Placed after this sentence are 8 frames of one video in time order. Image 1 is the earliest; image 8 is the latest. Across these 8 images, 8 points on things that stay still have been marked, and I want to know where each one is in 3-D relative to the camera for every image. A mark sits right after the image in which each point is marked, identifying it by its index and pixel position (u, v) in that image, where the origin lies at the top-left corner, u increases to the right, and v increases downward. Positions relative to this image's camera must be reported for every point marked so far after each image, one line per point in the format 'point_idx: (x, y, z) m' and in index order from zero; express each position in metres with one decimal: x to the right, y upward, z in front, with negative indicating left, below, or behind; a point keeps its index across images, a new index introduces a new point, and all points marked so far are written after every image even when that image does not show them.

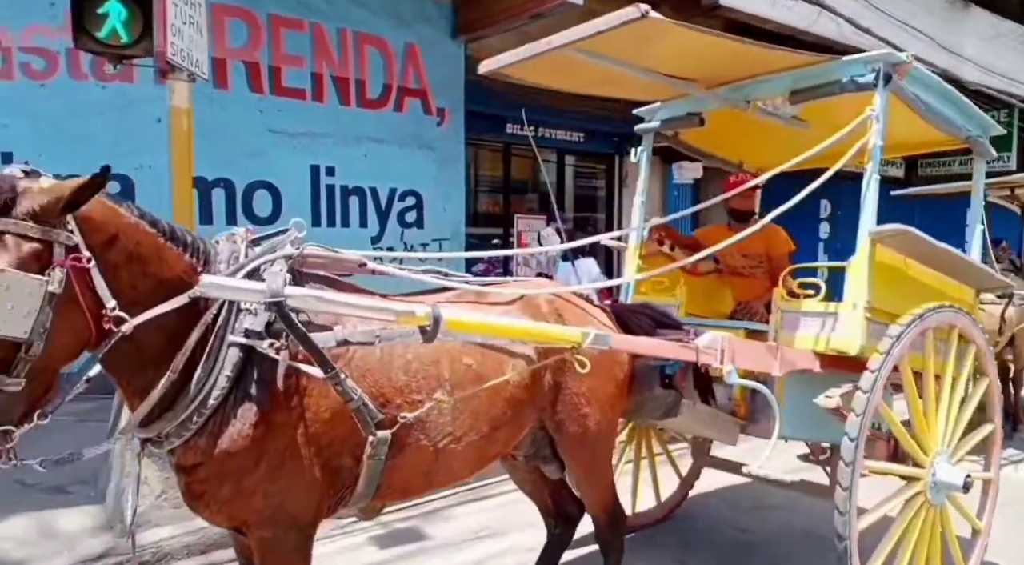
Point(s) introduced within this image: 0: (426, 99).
0: (-1.1, +2.2, +9.2) m
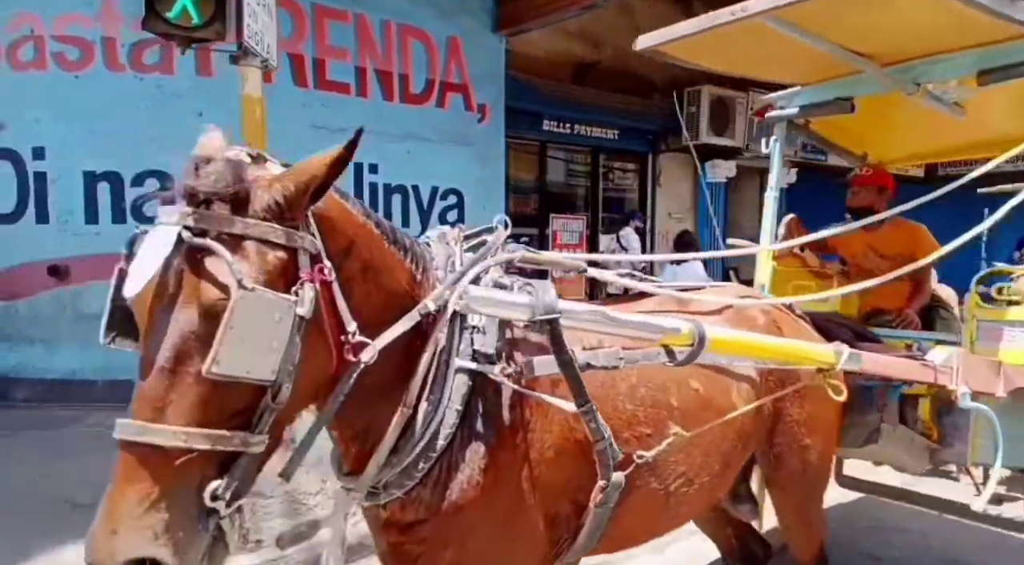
0: (-0.5, +2.2, +8.8) m
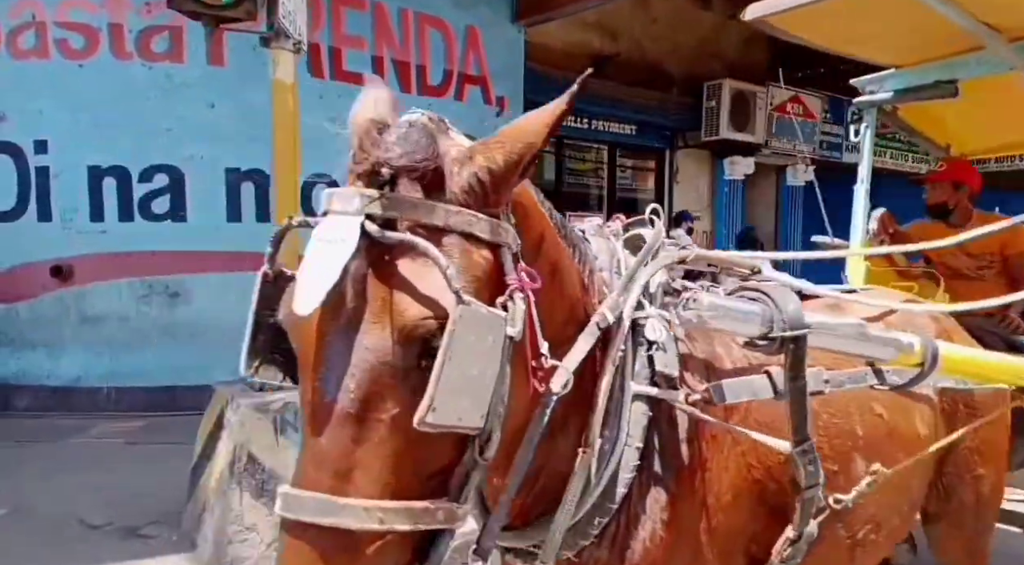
0: (-0.3, +2.2, +8.4) m
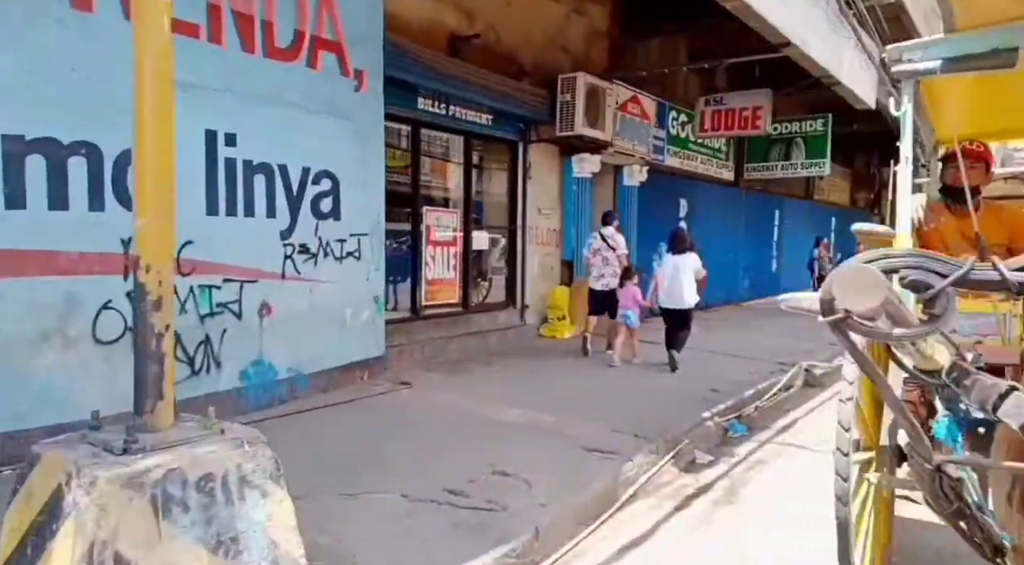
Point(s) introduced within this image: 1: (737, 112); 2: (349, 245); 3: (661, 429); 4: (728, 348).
0: (-1.6, +2.2, +7.2) m
1: (+3.7, +2.8, +12.2) m
2: (-1.6, +0.4, +7.2) m
3: (+1.3, -1.3, +6.6) m
4: (+3.2, -0.9, +11.2) m
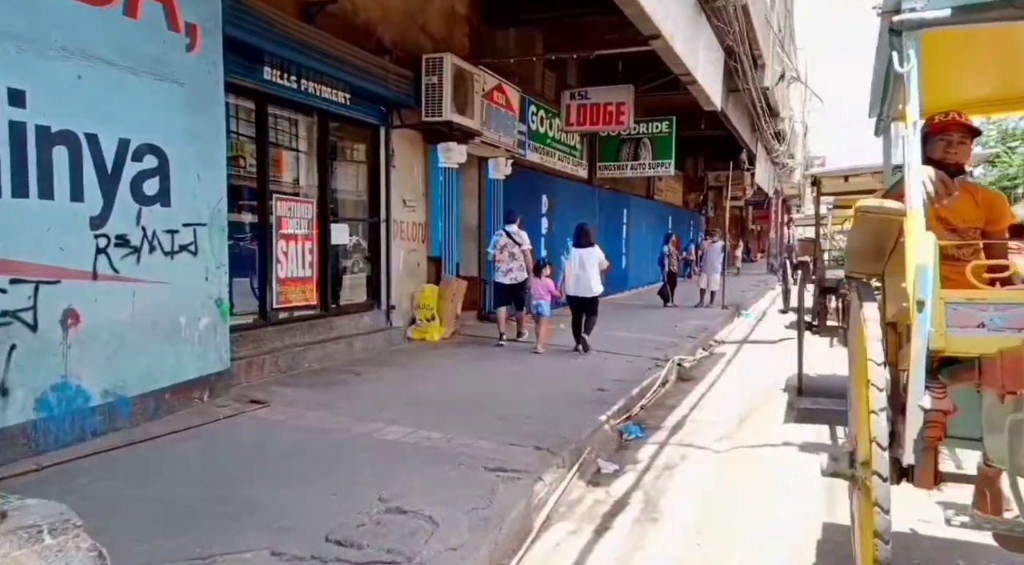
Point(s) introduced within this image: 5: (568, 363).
0: (-2.7, +2.2, +5.8) m
1: (+1.5, +2.8, +11.9) m
2: (-2.6, +0.4, +5.9) m
3: (+0.4, -1.2, +5.9) m
4: (+1.2, -0.9, +10.9) m
5: (+0.7, -1.0, +9.3) m
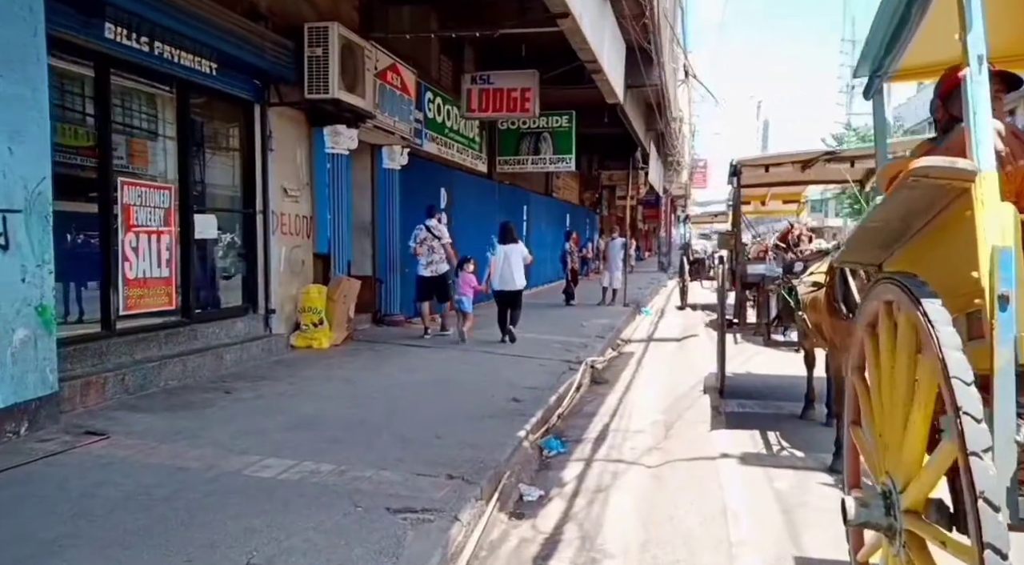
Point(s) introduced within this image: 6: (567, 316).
0: (-3.3, +2.1, +4.5) m
1: (-0.1, +2.8, +11.1) m
2: (-3.2, +0.3, +4.6) m
3: (-0.2, -1.2, +5.0) m
4: (-0.1, -0.9, +10.1) m
5: (-0.4, -1.0, +8.4) m
6: (+1.1, -0.7, +14.7) m
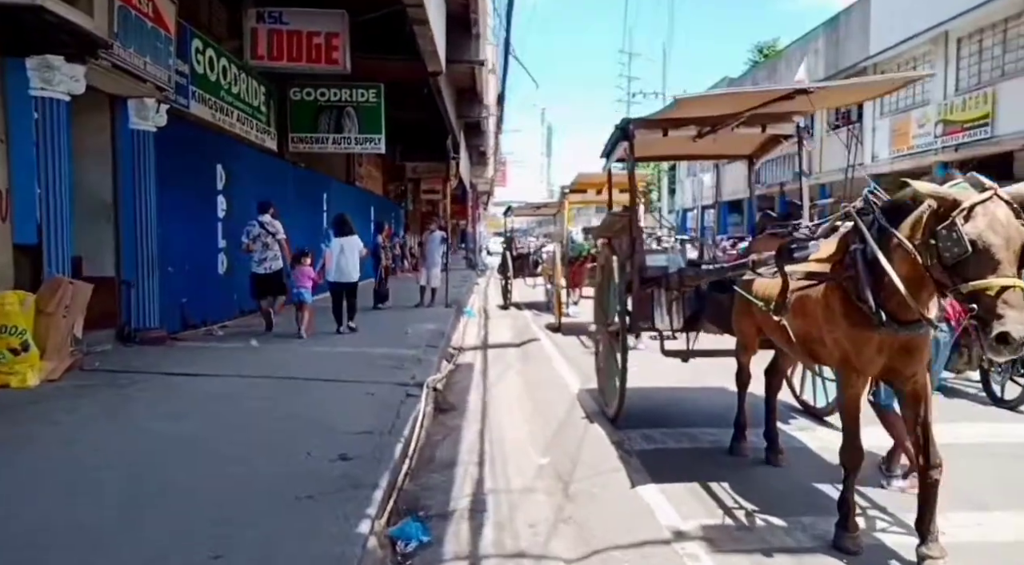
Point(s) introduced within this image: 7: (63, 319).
0: (-3.6, +2.1, +1.4) m
1: (-2.4, +2.8, +8.6) m
2: (-3.6, +0.3, +1.5) m
3: (-0.8, -1.2, +2.7) m
4: (-2.0, -0.9, +7.6) m
5: (-1.9, -1.0, +5.9) m
6: (-2.1, -0.7, +12.3) m
7: (-3.8, -0.3, +6.3) m
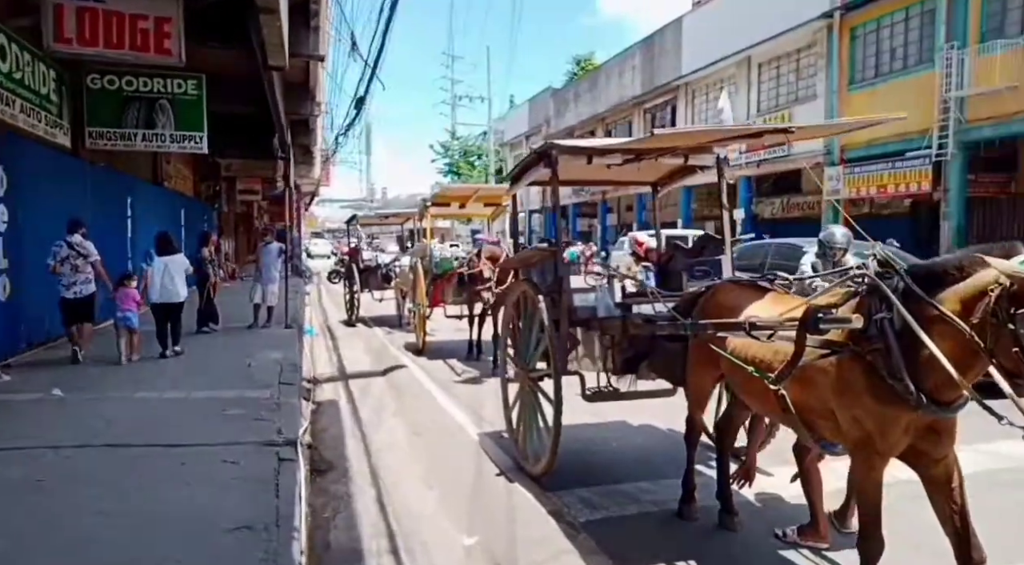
0: (-3.1, +1.8, -0.2) m
1: (-3.6, +2.5, +7.1) m
2: (-3.0, 0.0, -0.1) m
3: (-0.6, -1.5, +1.7) m
4: (-3.0, -1.2, +6.2) m
5: (-2.4, -1.3, +4.6) m
6: (-4.2, -1.0, +10.8) m
7: (-4.4, -0.6, +4.5) m
